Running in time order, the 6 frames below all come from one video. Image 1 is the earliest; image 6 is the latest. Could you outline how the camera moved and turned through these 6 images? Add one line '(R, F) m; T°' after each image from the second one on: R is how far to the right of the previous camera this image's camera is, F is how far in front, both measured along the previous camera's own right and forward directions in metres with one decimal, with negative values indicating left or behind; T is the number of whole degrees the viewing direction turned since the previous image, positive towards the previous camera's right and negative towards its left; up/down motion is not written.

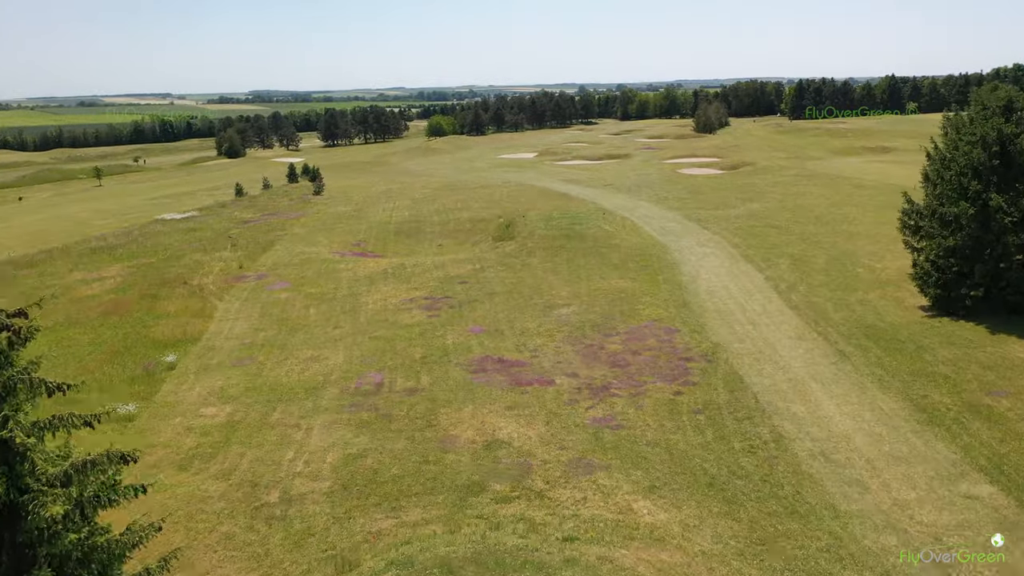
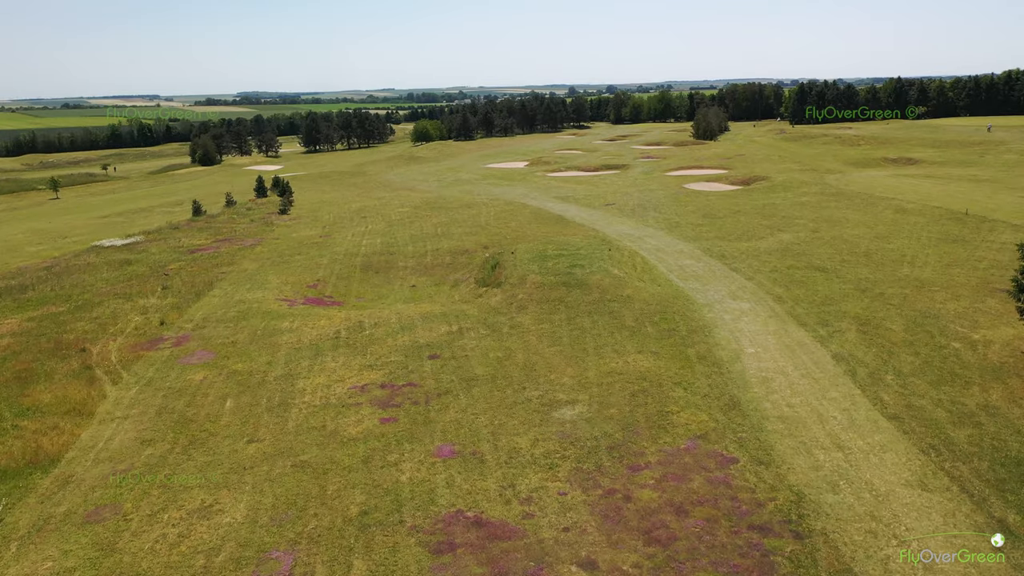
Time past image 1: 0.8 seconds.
(+0.1, +5.4) m; +1°
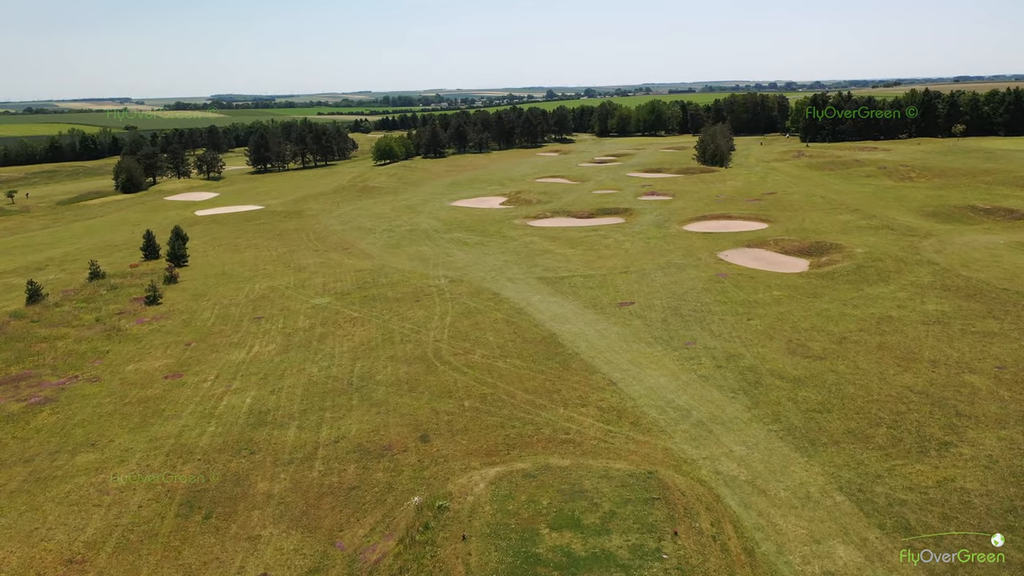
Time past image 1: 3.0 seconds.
(+0.4, +14.4) m; +1°
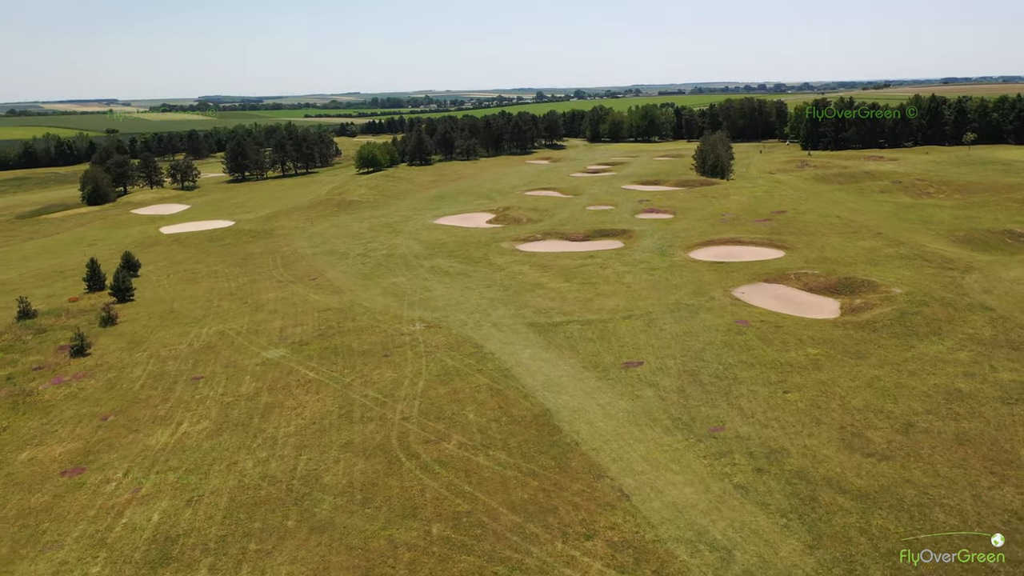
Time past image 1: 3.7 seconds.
(+0.2, +4.6) m; +1°
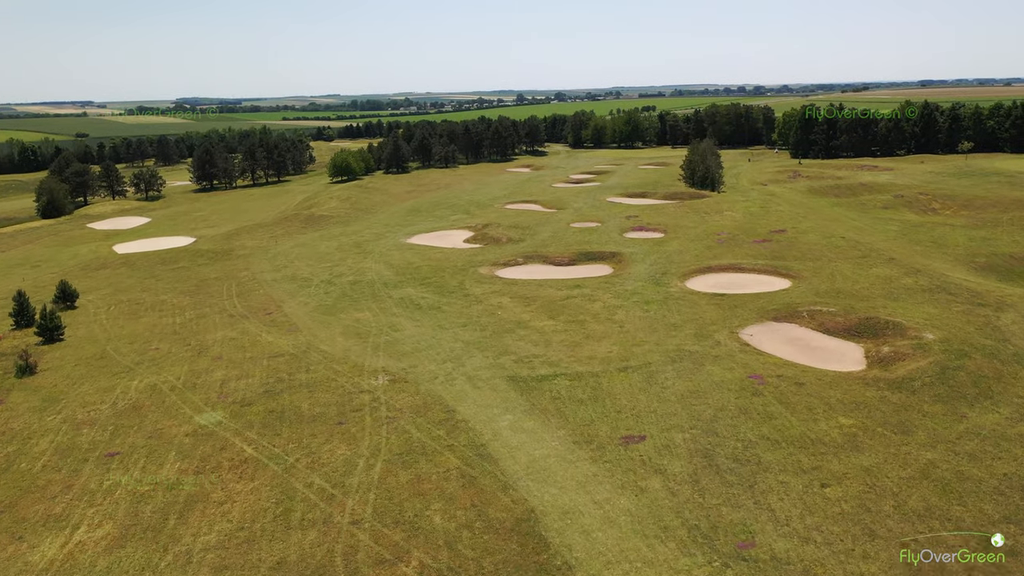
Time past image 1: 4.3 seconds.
(+0.1, +4.0) m; +1°
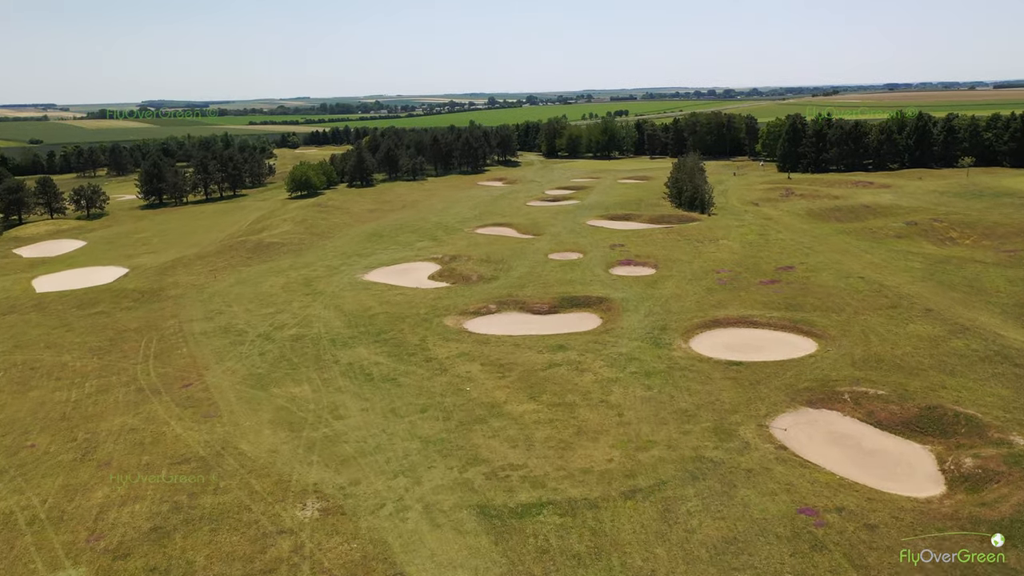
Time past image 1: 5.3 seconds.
(+0.1, +6.2) m; +2°
